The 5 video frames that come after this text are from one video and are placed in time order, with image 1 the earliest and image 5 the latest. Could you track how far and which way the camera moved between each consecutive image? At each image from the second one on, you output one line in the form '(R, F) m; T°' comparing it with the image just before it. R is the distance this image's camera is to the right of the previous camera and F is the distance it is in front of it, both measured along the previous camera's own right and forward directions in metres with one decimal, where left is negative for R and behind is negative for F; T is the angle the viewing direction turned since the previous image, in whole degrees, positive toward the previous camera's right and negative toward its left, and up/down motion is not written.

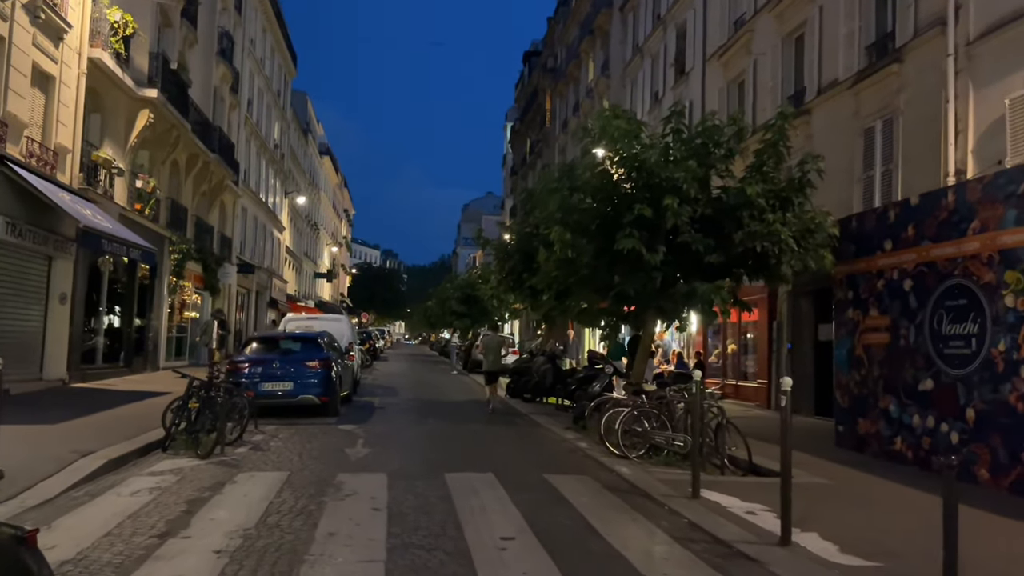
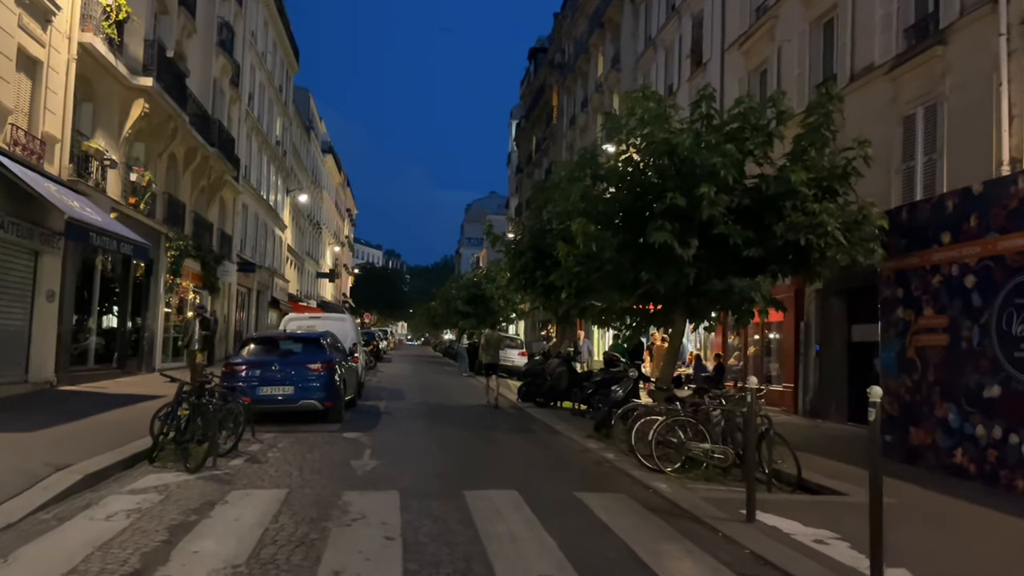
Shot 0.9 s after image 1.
(-0.3, +1.0) m; 0°
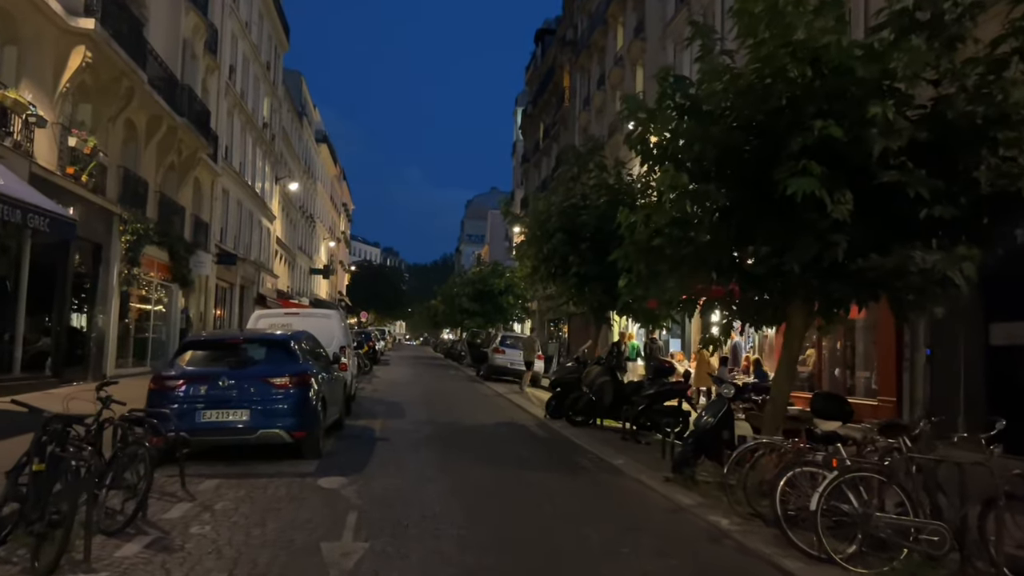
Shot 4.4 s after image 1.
(-0.6, +3.8) m; 0°
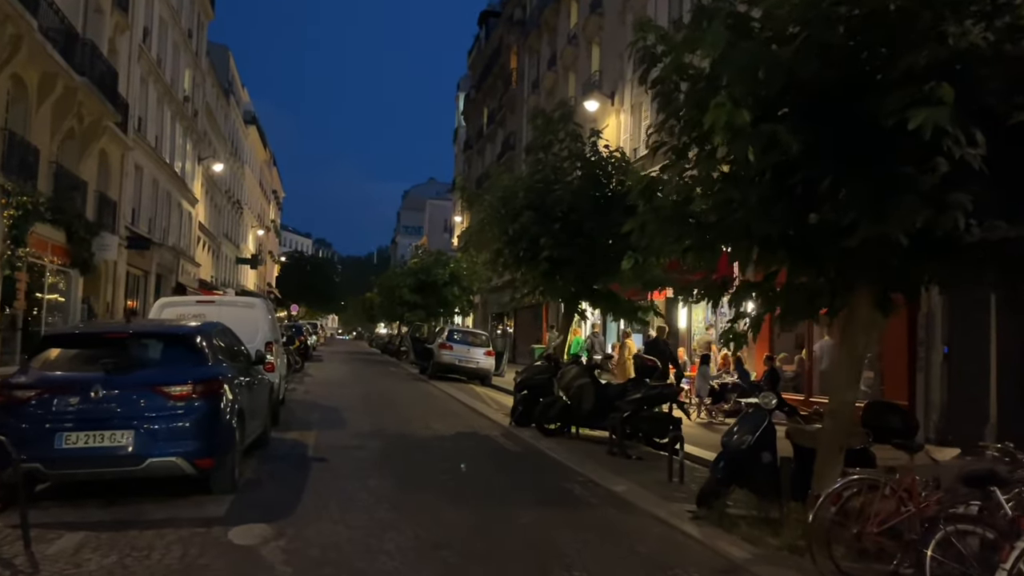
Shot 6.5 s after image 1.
(-0.4, +2.3) m; +5°
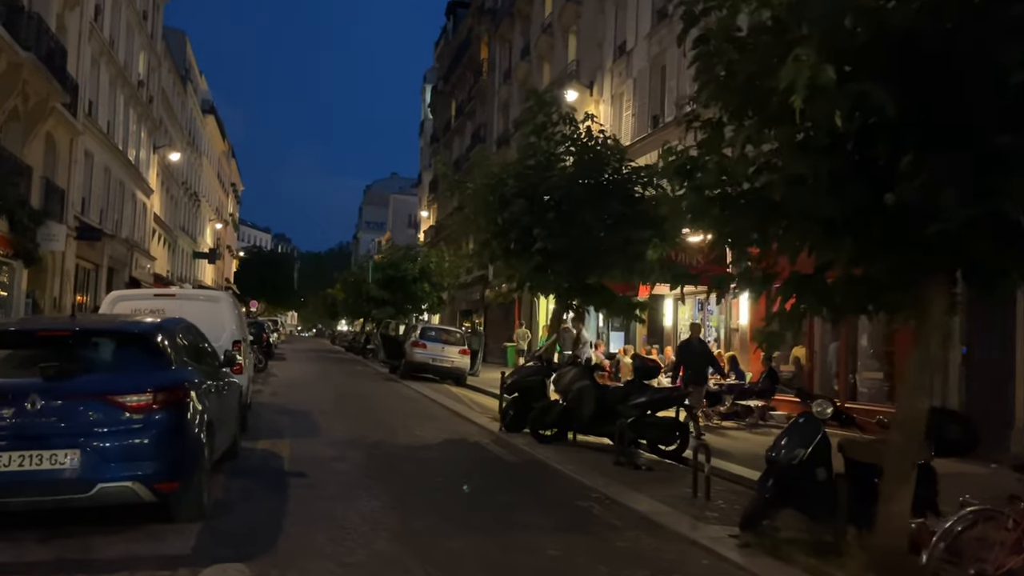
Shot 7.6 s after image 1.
(-0.5, +1.1) m; +3°
